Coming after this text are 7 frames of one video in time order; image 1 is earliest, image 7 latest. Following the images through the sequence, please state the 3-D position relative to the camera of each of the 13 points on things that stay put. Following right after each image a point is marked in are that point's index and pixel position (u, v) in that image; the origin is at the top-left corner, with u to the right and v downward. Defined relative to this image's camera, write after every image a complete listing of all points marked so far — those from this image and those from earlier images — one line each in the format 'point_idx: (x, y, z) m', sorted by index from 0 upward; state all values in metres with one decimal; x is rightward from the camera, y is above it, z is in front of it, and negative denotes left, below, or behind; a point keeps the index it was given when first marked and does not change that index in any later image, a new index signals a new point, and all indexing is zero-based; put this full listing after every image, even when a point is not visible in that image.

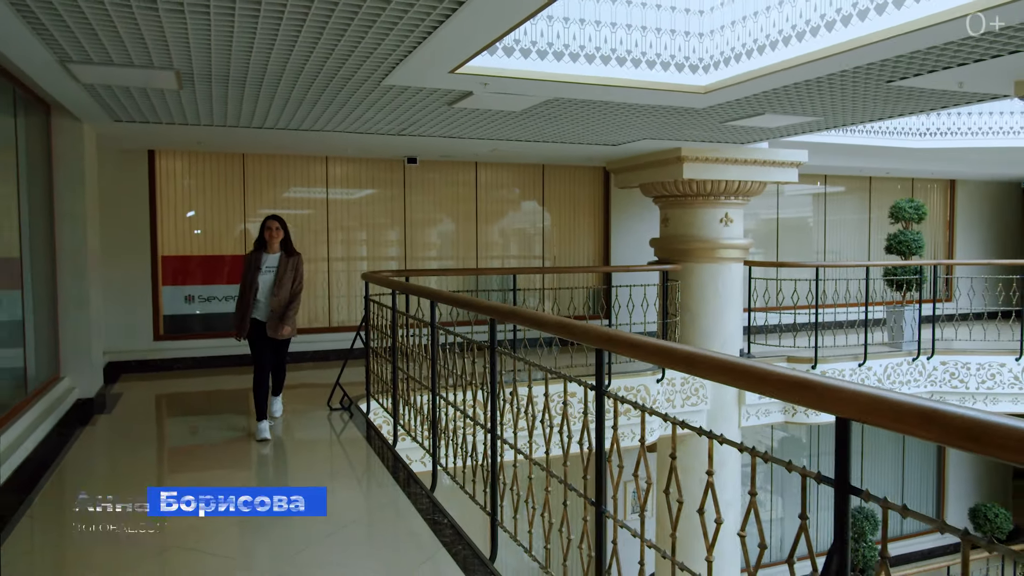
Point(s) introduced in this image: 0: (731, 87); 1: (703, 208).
0: (+1.2, +1.1, +4.1) m
1: (+1.8, +0.8, +7.0) m
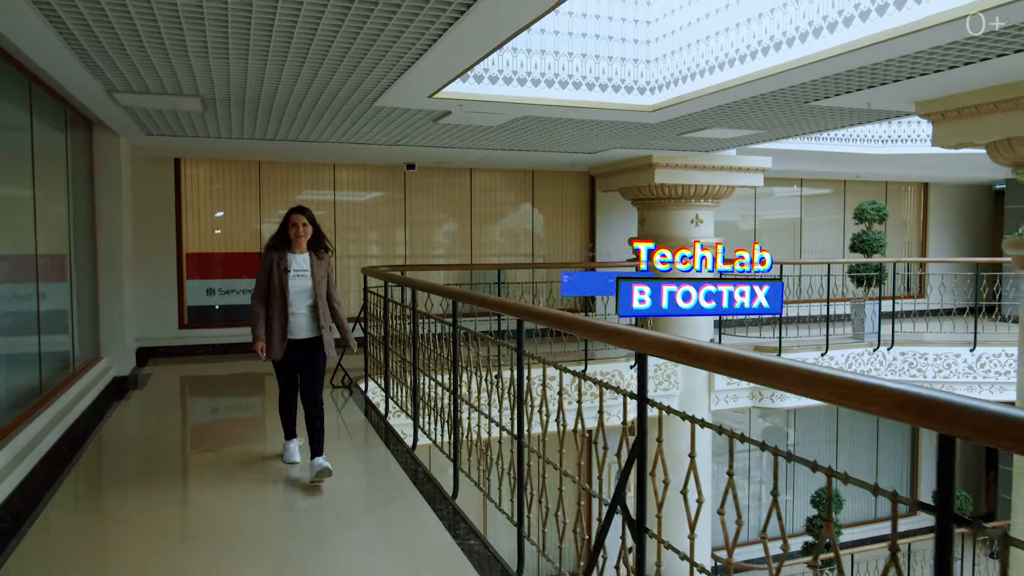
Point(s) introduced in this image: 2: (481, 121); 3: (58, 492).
0: (+1.0, +1.2, +4.8) m
1: (+1.7, +0.8, +7.7) m
2: (-0.2, +1.1, +5.0) m
3: (-2.5, -1.2, +4.1) m
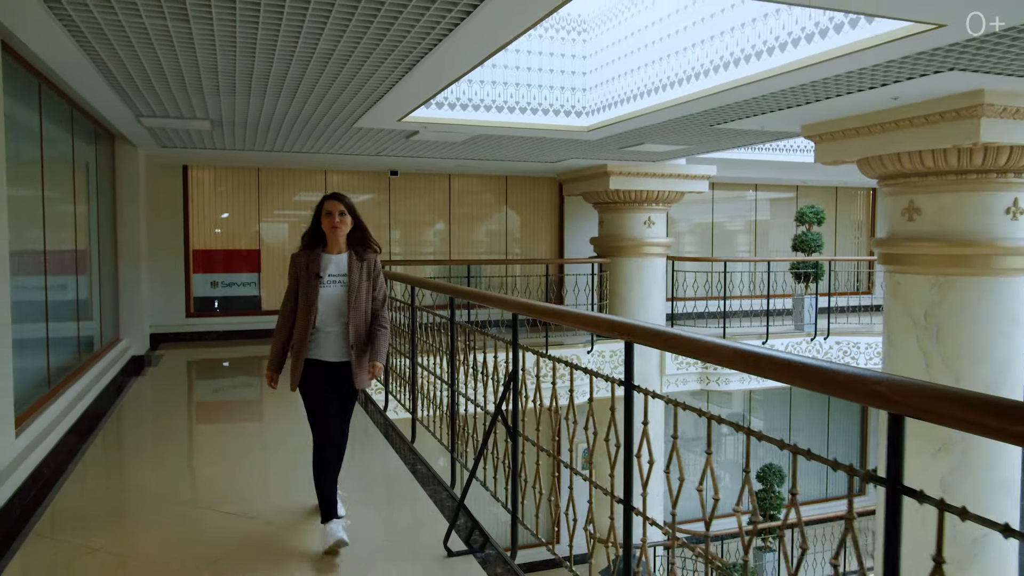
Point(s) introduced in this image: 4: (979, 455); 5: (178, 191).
0: (+0.7, +1.2, +5.7) m
1: (+1.4, +0.9, +8.6) m
2: (-0.5, +1.2, +5.9) m
3: (-2.8, -1.1, +5.0) m
4: (+2.9, -1.0, +4.6) m
5: (-3.9, +1.1, +8.7) m
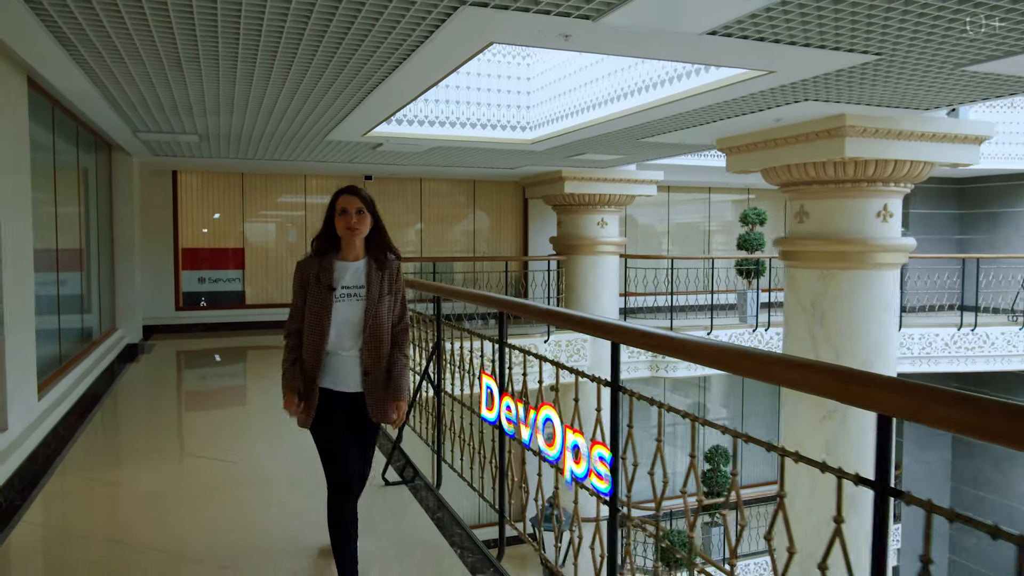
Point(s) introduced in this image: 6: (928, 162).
0: (+0.3, +1.3, +6.5) m
1: (+0.9, +0.9, +9.4) m
2: (-0.9, +1.3, +6.7) m
3: (-3.2, -1.0, +5.7) m
4: (+2.5, -1.0, +5.5) m
5: (-4.4, +1.2, +9.5) m
6: (+2.9, +0.9, +5.3) m
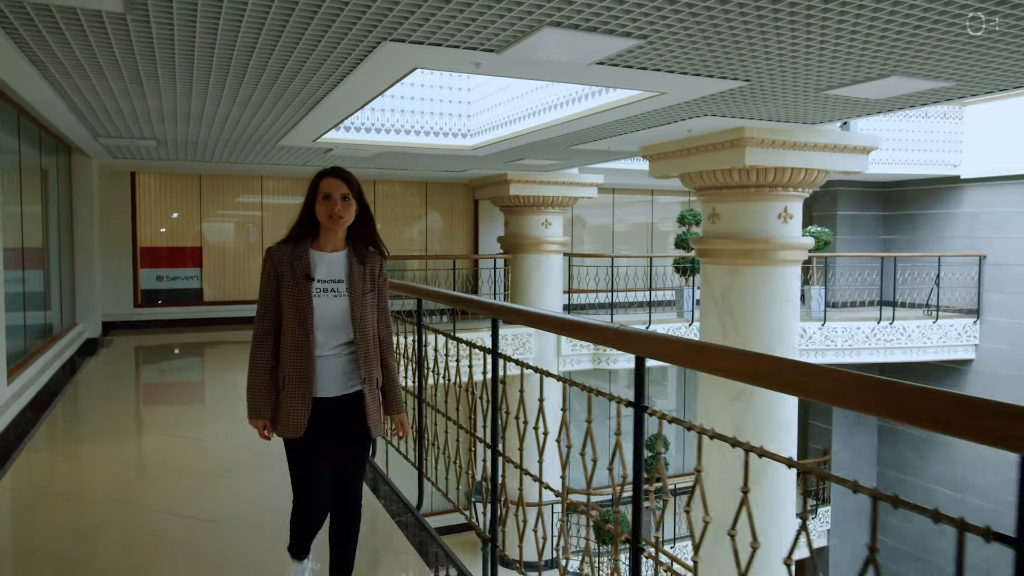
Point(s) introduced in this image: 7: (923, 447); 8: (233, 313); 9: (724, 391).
0: (-0.2, +1.3, +7.0) m
1: (+0.2, +1.0, +9.9) m
2: (-1.5, +1.3, +7.2) m
3: (-3.7, -1.0, +6.0) m
4: (+2.0, -0.9, +6.1) m
5: (-5.0, +1.2, +9.7) m
6: (+2.5, +0.9, +5.9) m
7: (+6.7, -2.6, +12.2) m
8: (-3.9, -0.3, +10.4) m
9: (+1.8, -0.9, +6.2) m
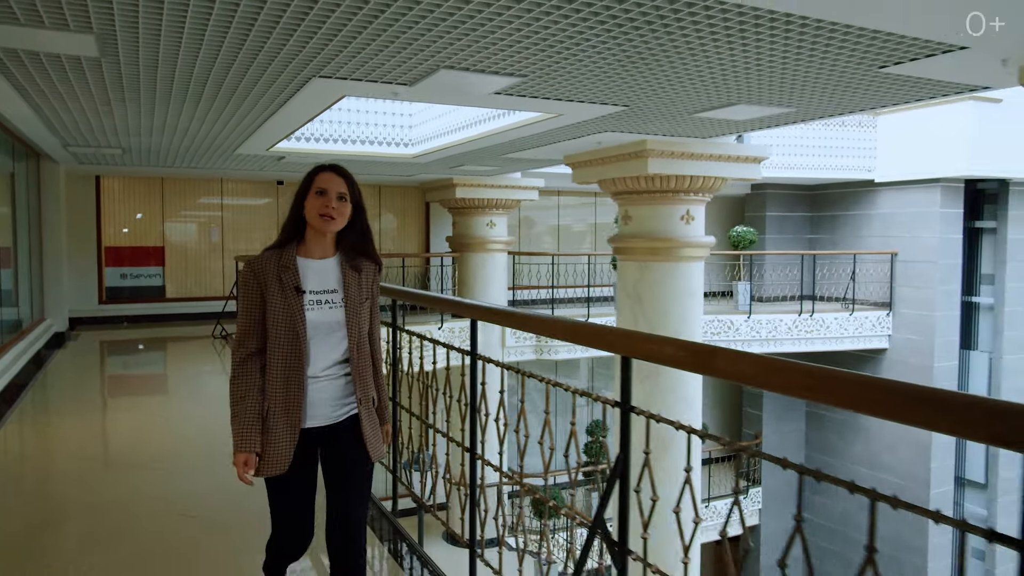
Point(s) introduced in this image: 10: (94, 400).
0: (-0.9, +1.4, +7.7) m
1: (-0.5, +1.0, +10.7) m
2: (-2.1, +1.3, +7.8) m
3: (-4.3, -1.0, +6.6) m
4: (+1.4, -0.9, +6.9) m
5: (-5.8, +1.3, +10.2) m
6: (+1.9, +1.0, +6.8) m
7: (+5.9, -2.5, +13.2) m
8: (-4.6, -0.3, +10.9) m
9: (+1.2, -0.8, +7.0) m
10: (-3.9, -1.0, +6.9) m
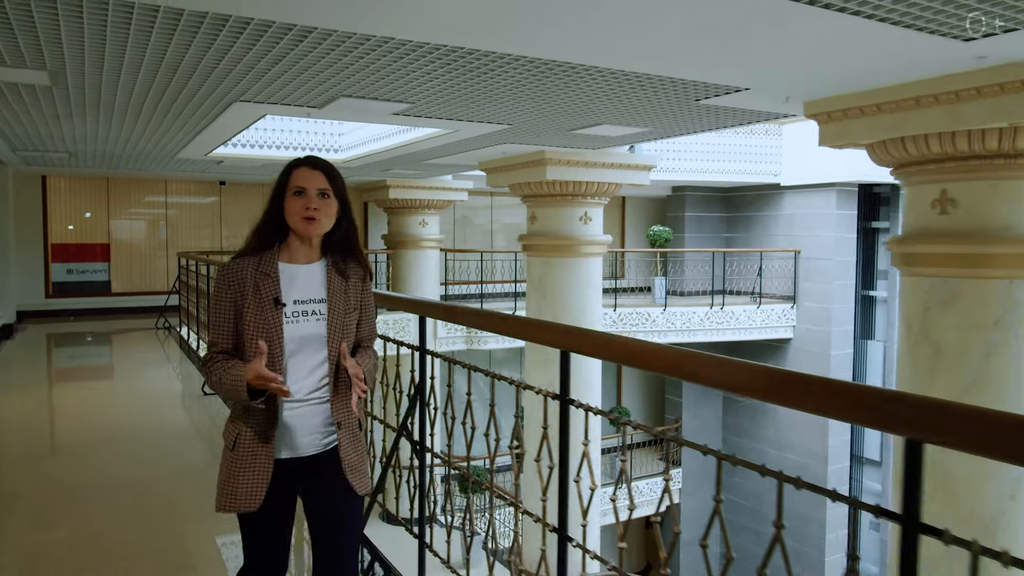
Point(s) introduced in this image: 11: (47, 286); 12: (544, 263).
0: (-1.8, +1.4, +8.4) m
1: (-1.6, +1.1, +11.4) m
2: (-3.0, +1.4, +8.5) m
3: (-5.1, -0.9, +7.2) m
4: (+0.6, -0.8, +7.7) m
5: (-6.8, +1.3, +10.7) m
6: (+1.0, +1.1, +7.7) m
7: (+4.7, -2.4, +14.3) m
8: (-5.7, -0.2, +11.4) m
9: (+0.3, -0.7, +7.8) m
10: (-4.7, -0.9, +7.5) m
11: (-6.8, 0.0, +10.9) m
12: (+0.3, +0.3, +7.7) m
